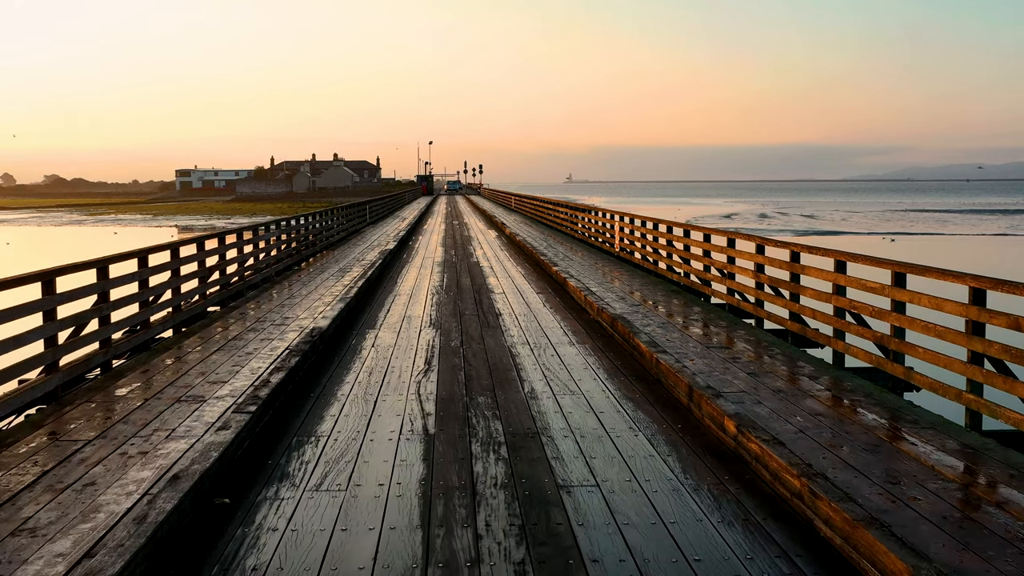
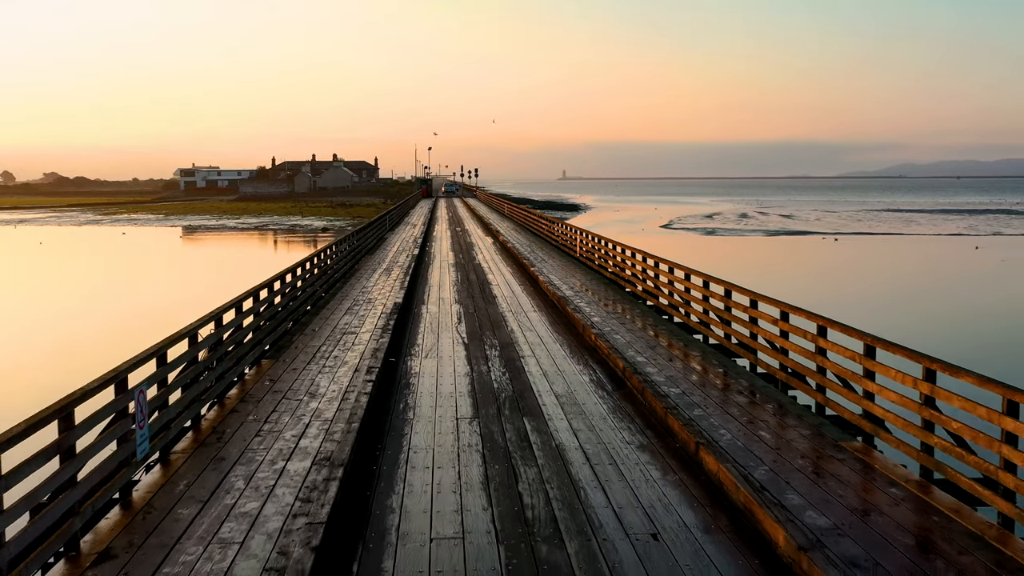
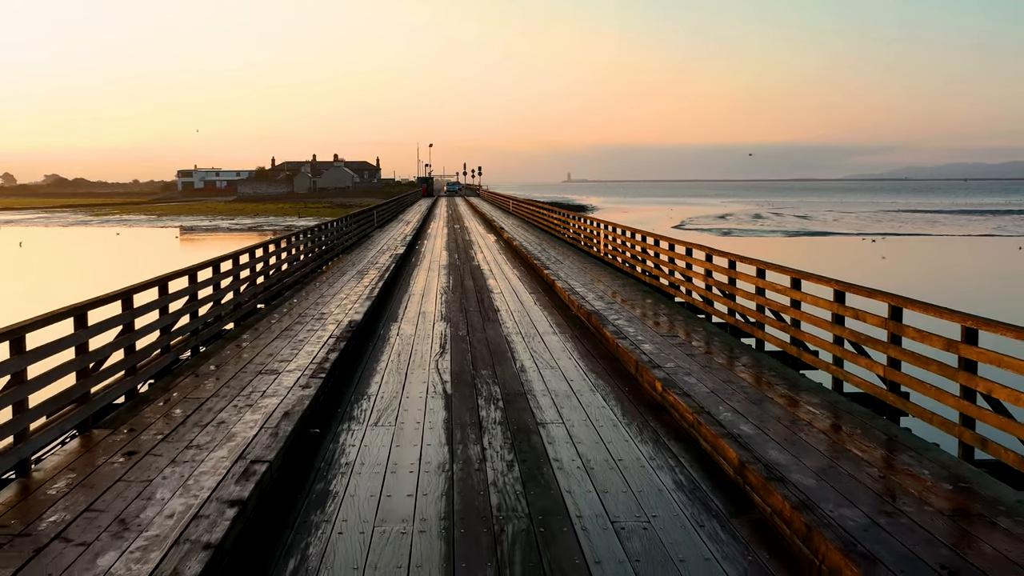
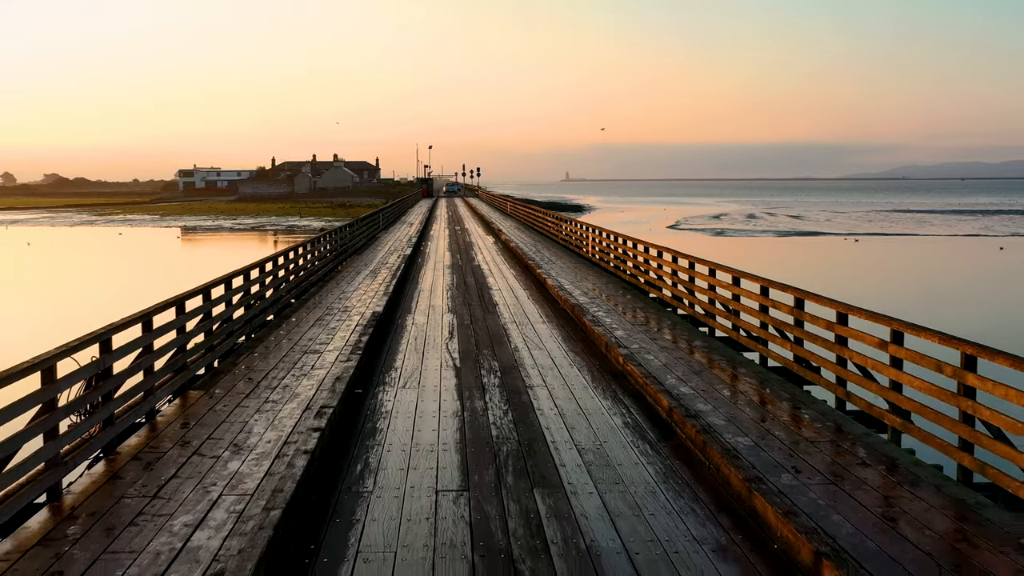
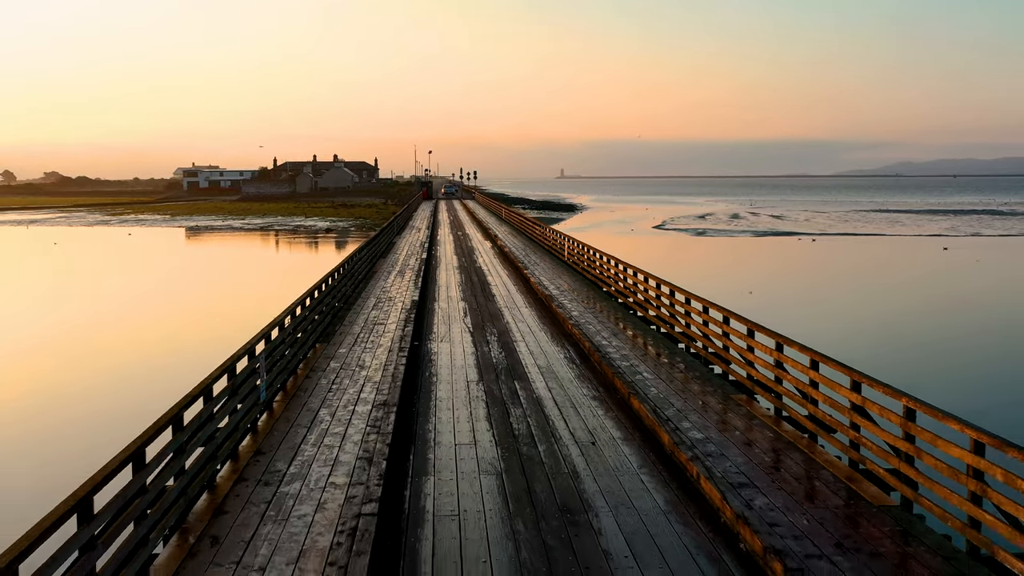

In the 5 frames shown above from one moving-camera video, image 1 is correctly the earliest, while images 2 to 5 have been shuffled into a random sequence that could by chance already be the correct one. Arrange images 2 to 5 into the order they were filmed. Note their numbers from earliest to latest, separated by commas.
3, 4, 2, 5
